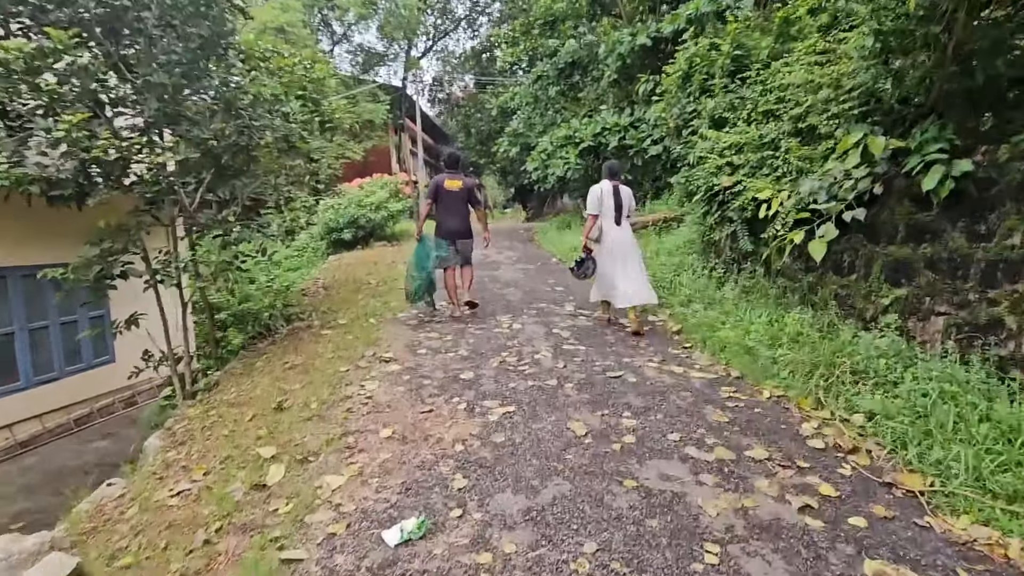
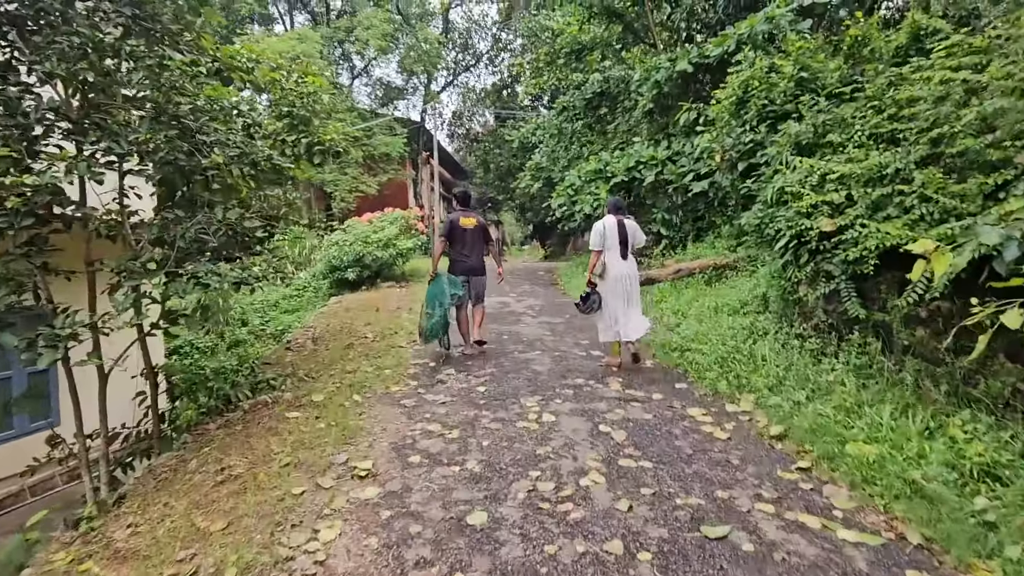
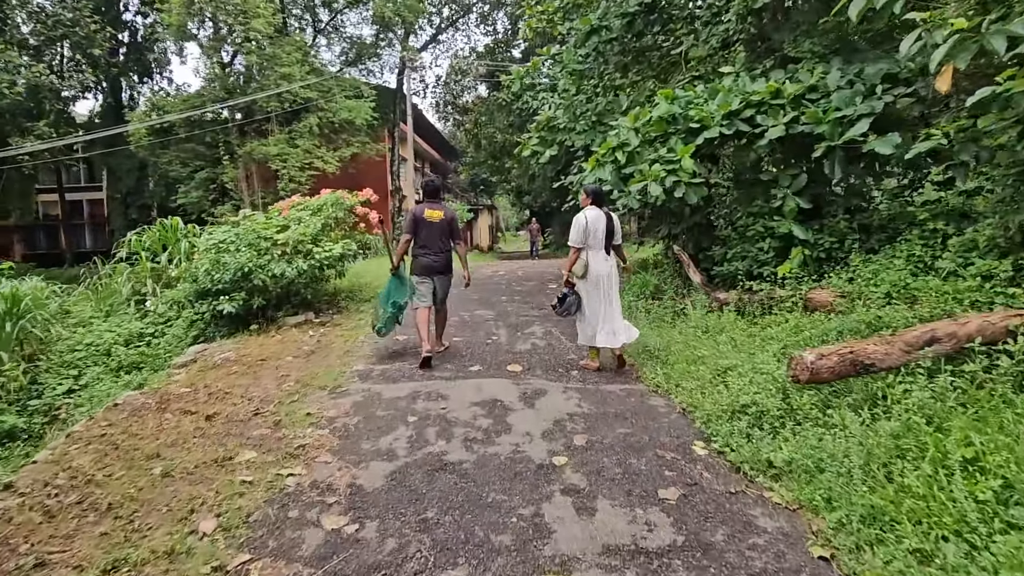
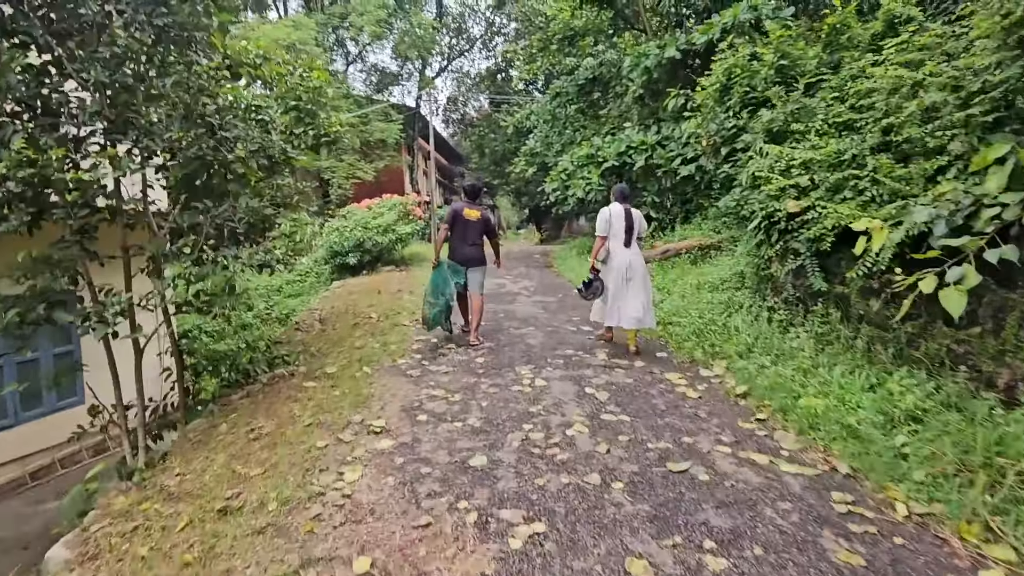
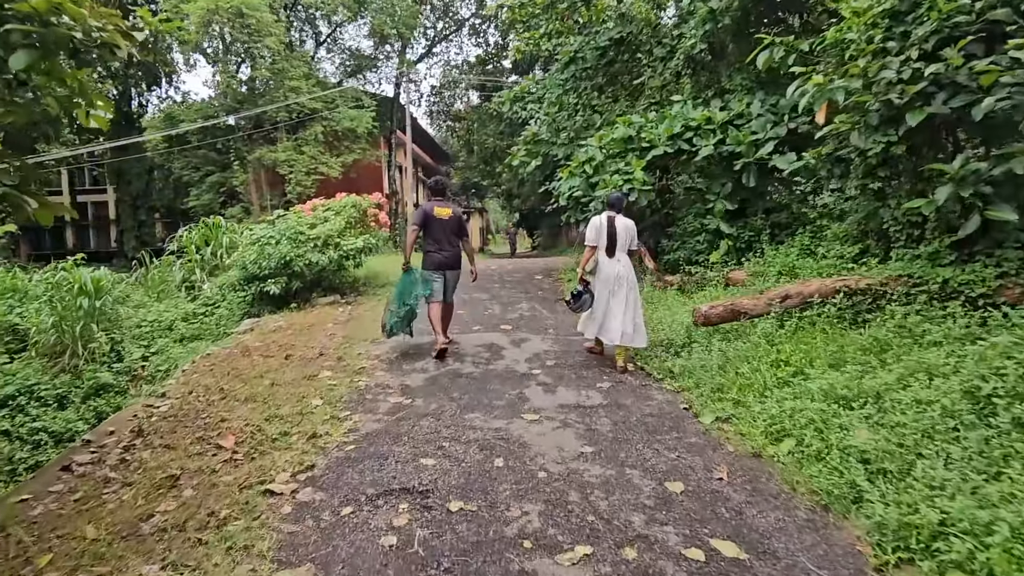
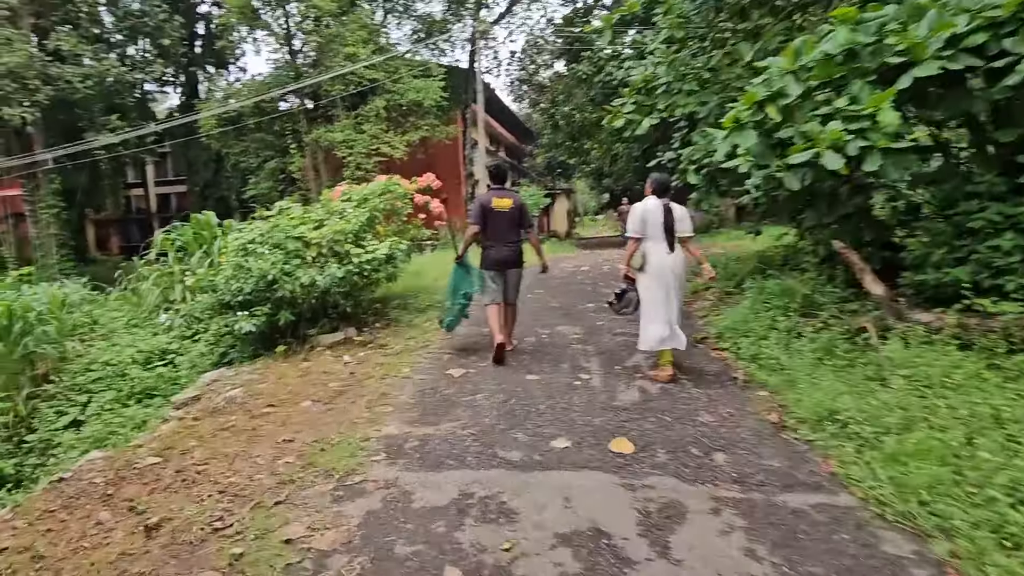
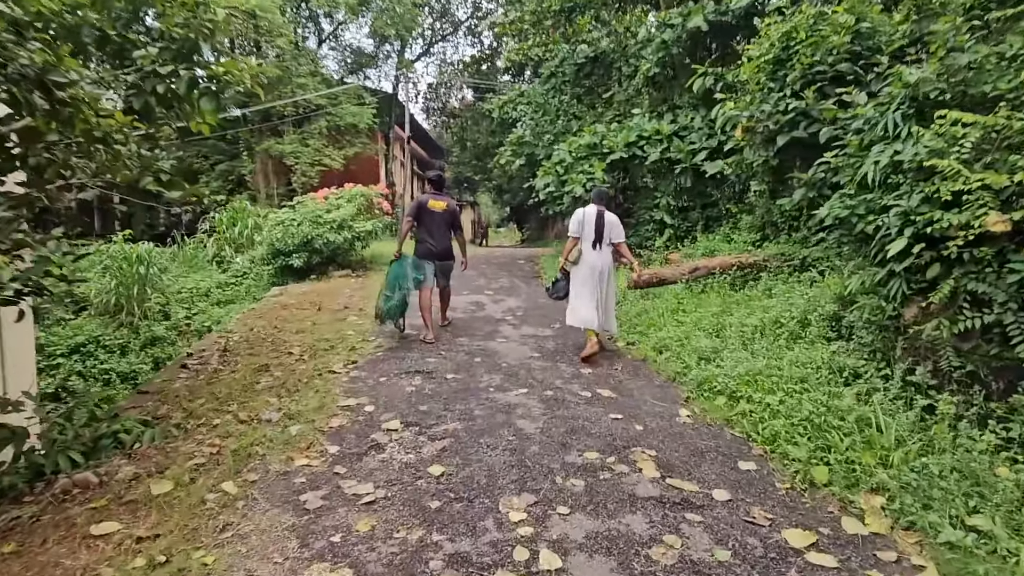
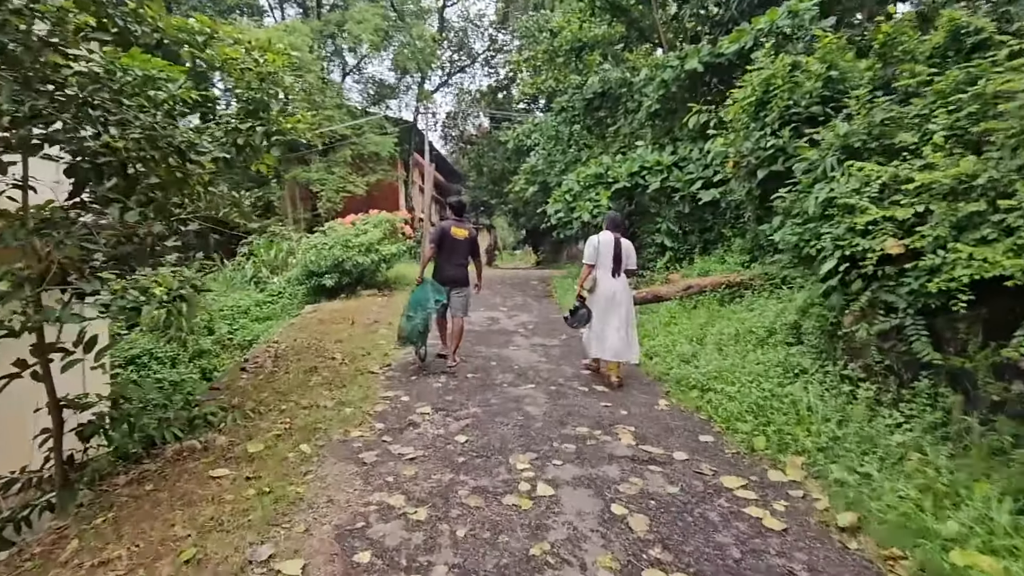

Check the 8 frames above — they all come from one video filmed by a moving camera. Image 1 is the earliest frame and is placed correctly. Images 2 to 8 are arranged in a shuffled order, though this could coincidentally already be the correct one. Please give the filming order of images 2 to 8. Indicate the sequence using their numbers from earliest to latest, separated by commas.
4, 2, 8, 7, 5, 3, 6
